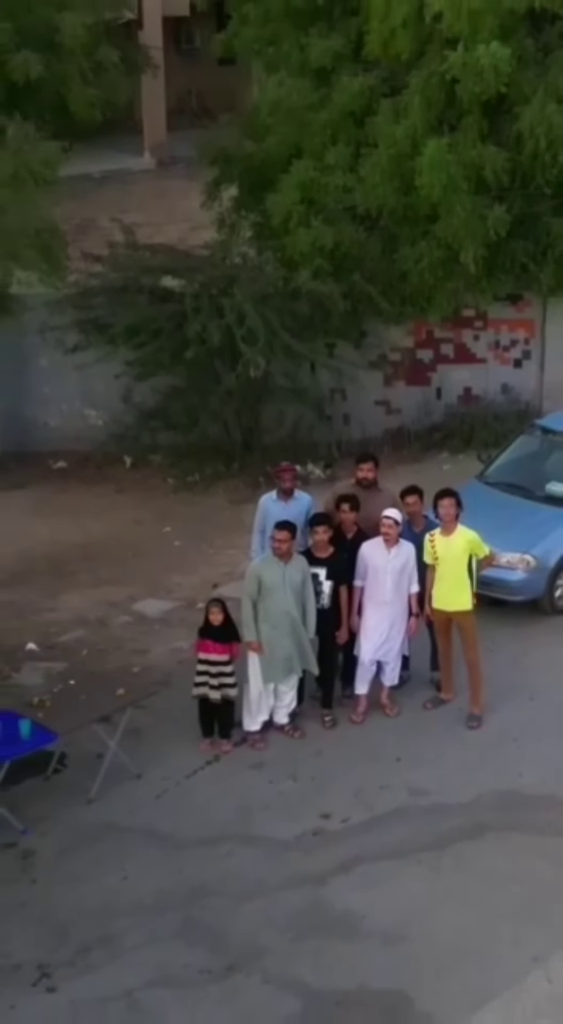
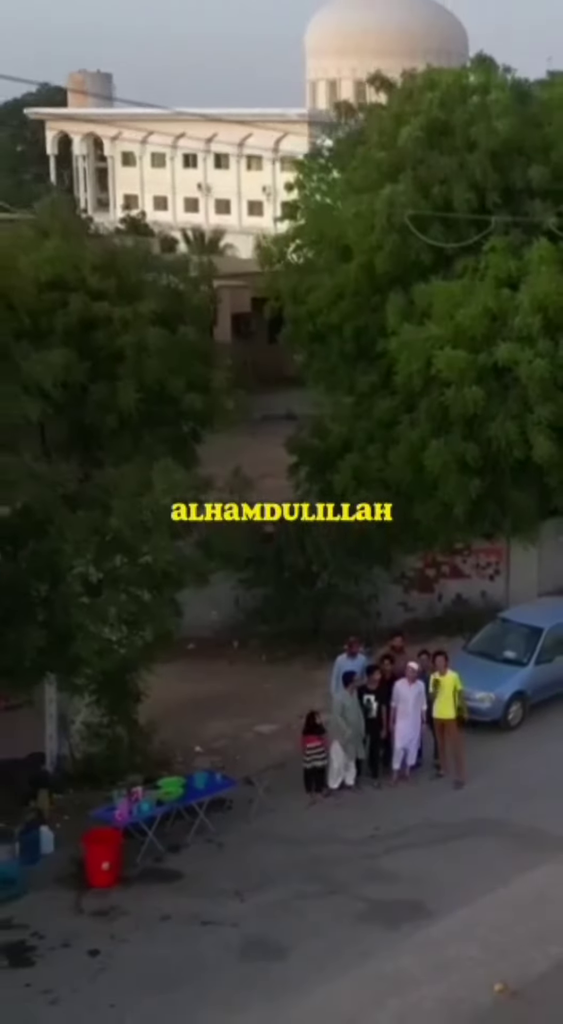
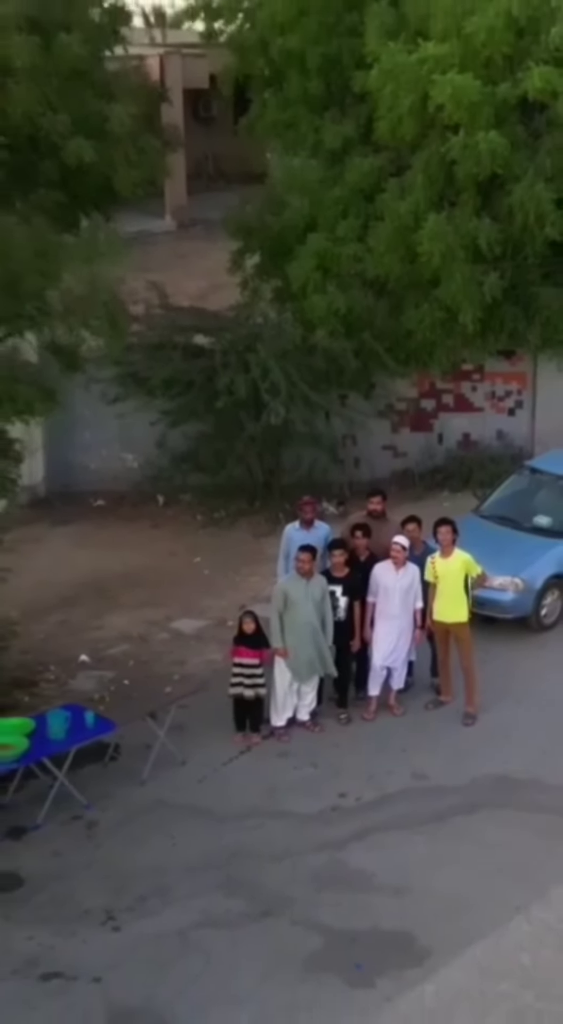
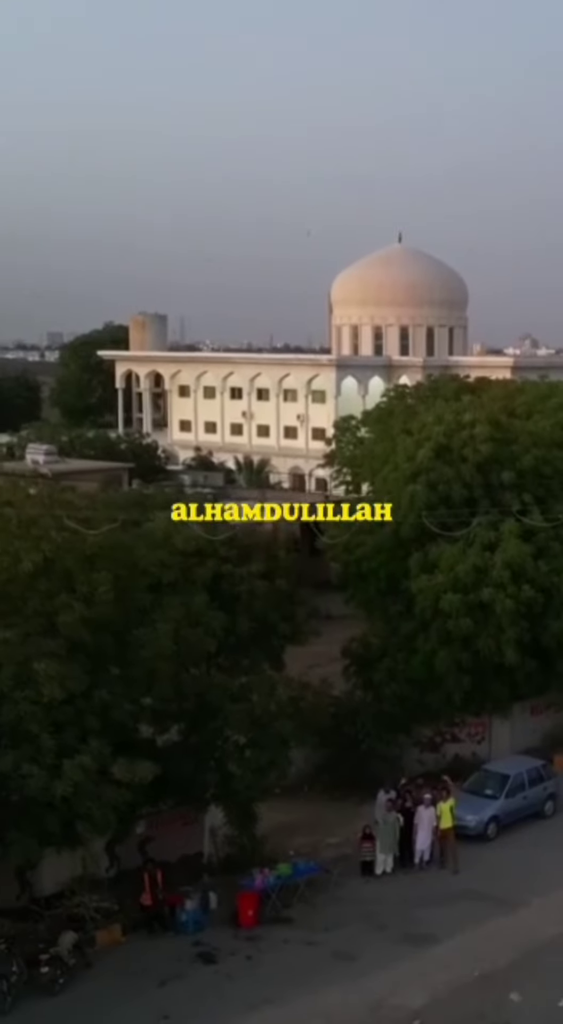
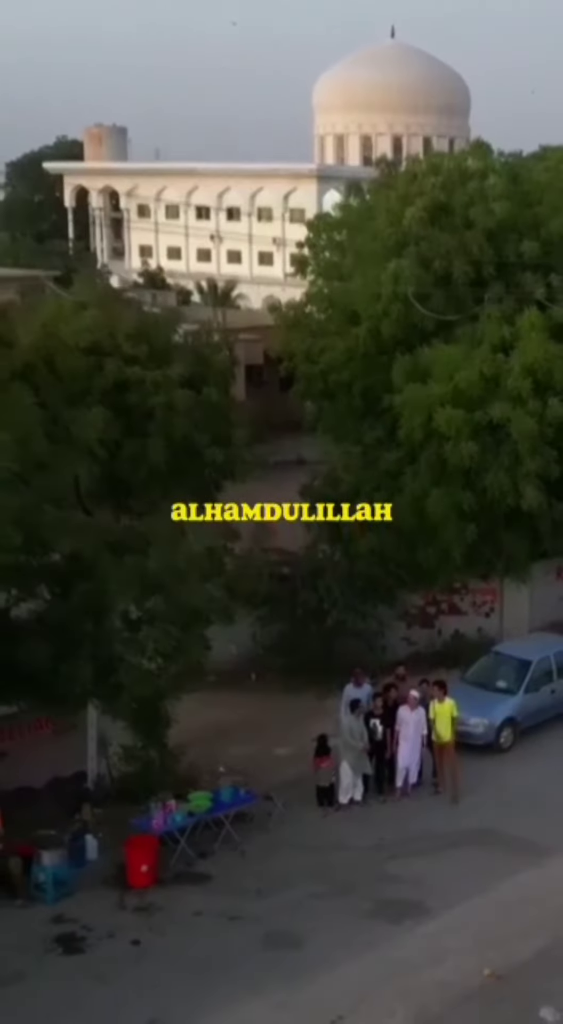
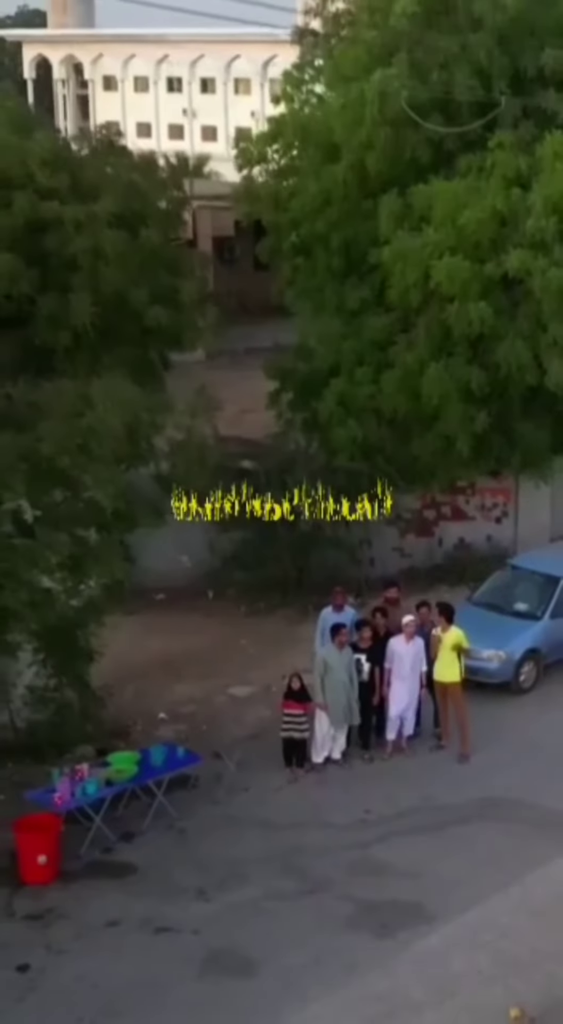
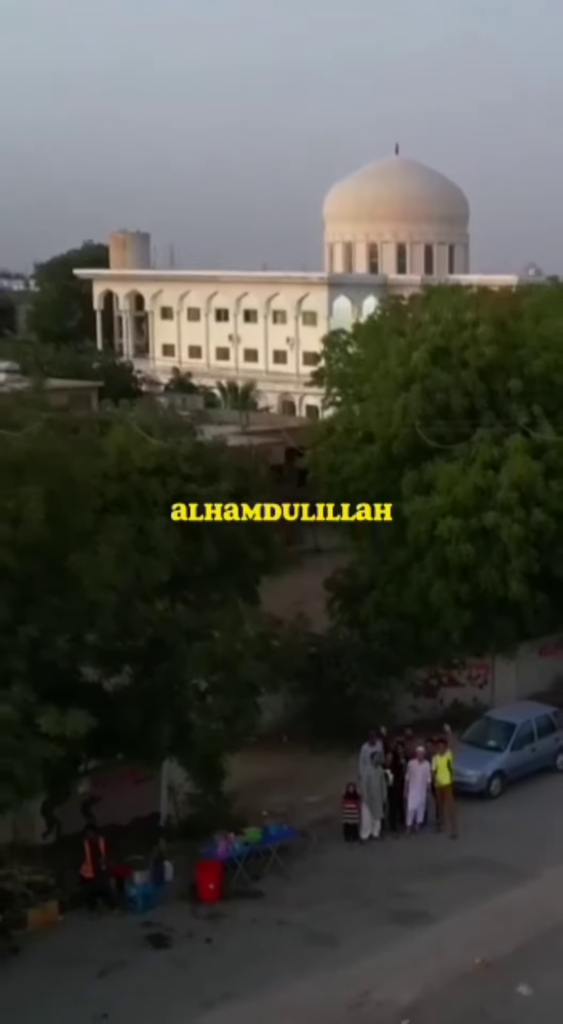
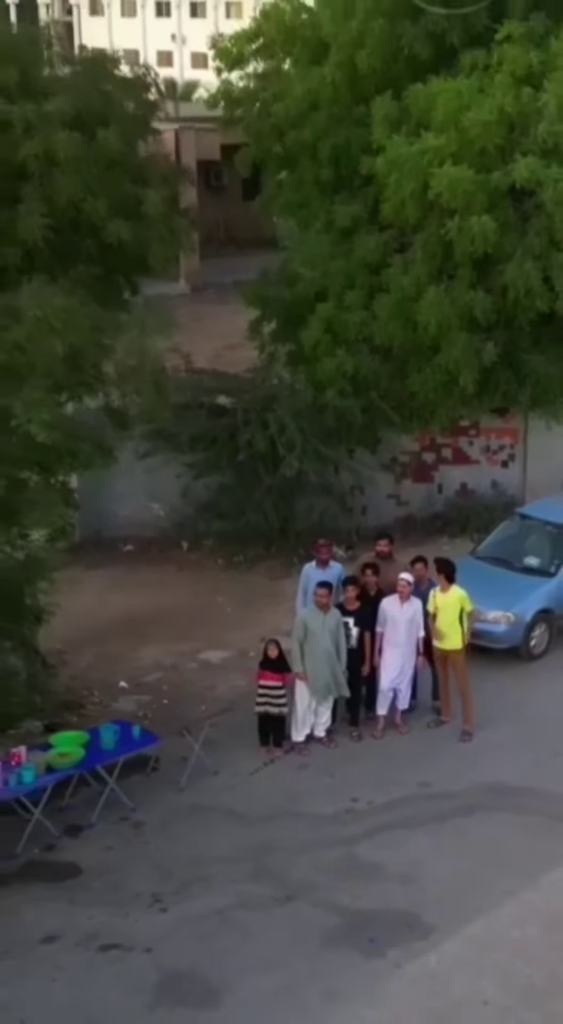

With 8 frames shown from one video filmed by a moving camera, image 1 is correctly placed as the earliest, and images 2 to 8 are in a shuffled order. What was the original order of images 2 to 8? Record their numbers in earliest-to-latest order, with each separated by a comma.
3, 8, 6, 2, 5, 7, 4
